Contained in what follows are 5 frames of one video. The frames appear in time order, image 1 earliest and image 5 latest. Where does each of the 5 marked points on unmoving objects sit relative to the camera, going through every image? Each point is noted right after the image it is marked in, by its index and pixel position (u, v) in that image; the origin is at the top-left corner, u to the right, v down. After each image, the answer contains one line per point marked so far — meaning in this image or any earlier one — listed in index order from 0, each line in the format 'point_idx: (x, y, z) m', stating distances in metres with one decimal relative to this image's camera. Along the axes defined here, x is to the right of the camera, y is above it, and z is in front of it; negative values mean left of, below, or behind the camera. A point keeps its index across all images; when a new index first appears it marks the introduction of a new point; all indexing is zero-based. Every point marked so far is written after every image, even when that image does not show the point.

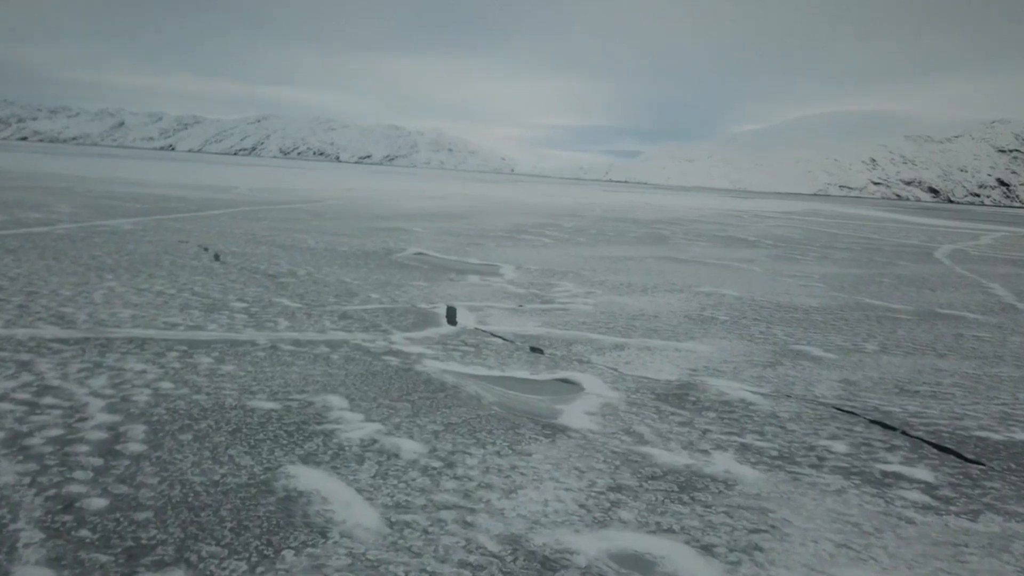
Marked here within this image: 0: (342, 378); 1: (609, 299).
0: (-0.8, -0.4, +3.6) m
1: (+0.9, -0.1, +6.4) m
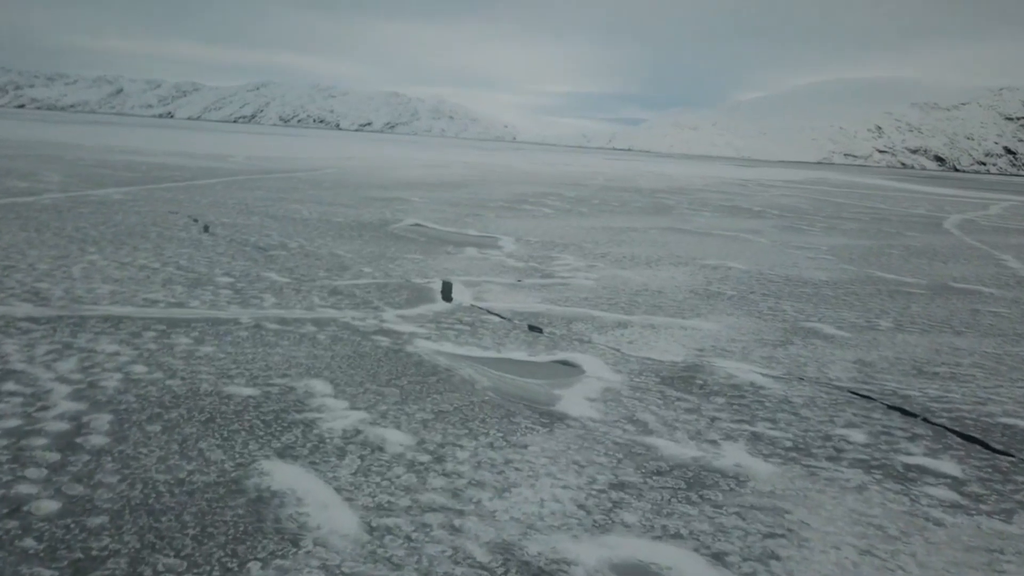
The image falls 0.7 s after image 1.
0: (-0.9, -0.3, +3.4) m
1: (+0.8, +0.1, +6.2) m
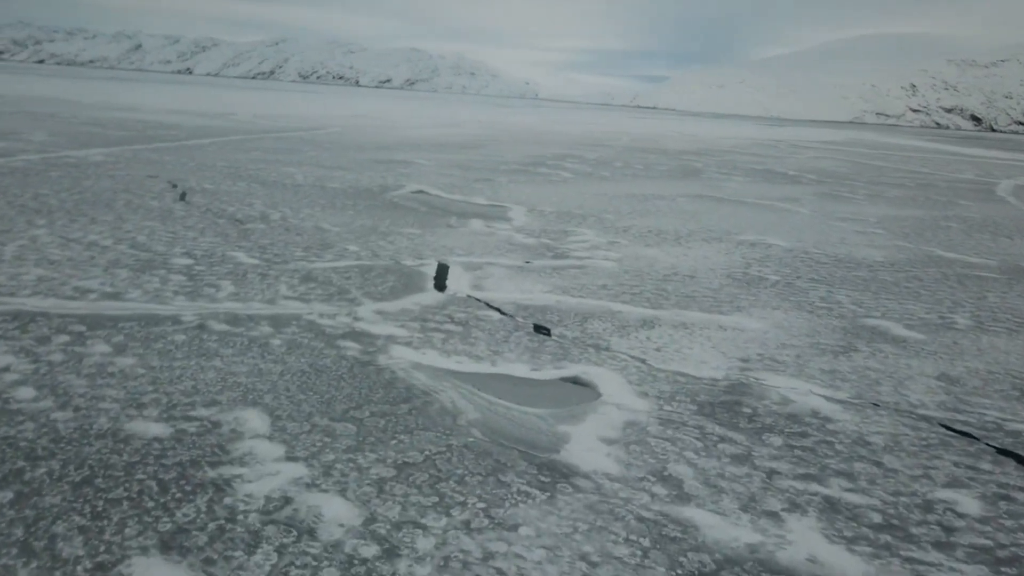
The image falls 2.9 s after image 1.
0: (-0.9, -0.3, +2.7) m
1: (+0.9, +0.3, +5.4) m
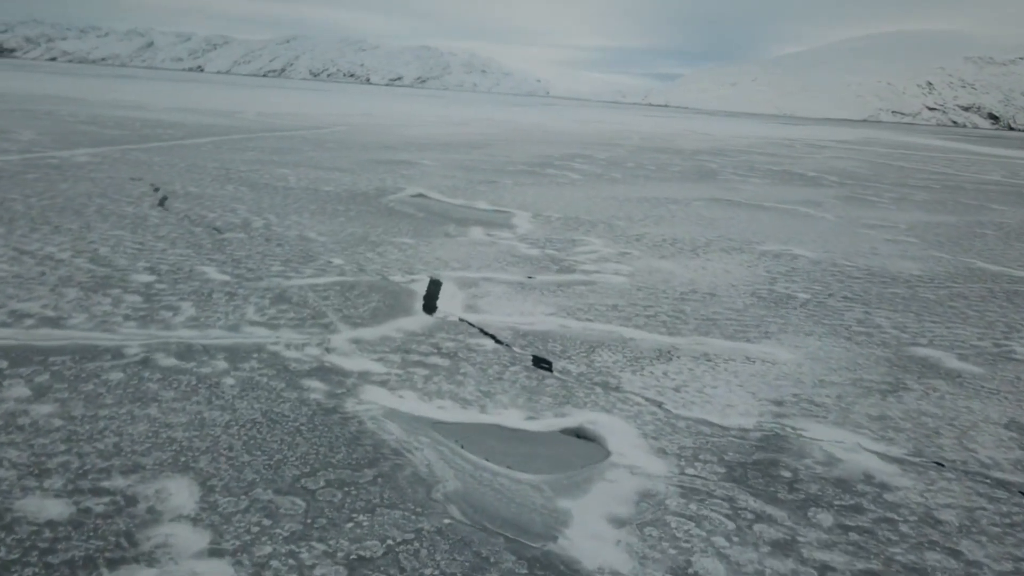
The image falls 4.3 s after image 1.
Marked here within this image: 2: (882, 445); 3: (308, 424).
0: (-0.9, -0.4, +2.2) m
1: (+0.9, +0.2, +4.9) m
2: (+1.3, -0.5, +2.5) m
3: (-0.6, -0.4, +2.3) m
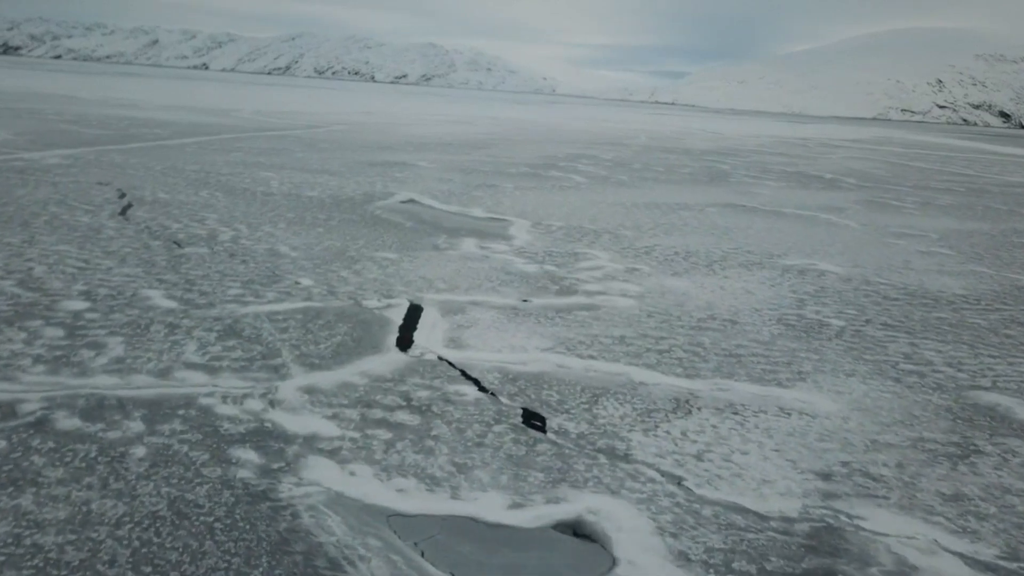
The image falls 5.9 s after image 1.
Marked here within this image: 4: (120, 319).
0: (-1.0, -0.6, +1.7) m
1: (+0.9, 0.0, +4.4) m
2: (+1.2, -0.7, +1.9) m
3: (-0.7, -0.6, +1.8) m
4: (-1.7, -0.1, +3.1) m
